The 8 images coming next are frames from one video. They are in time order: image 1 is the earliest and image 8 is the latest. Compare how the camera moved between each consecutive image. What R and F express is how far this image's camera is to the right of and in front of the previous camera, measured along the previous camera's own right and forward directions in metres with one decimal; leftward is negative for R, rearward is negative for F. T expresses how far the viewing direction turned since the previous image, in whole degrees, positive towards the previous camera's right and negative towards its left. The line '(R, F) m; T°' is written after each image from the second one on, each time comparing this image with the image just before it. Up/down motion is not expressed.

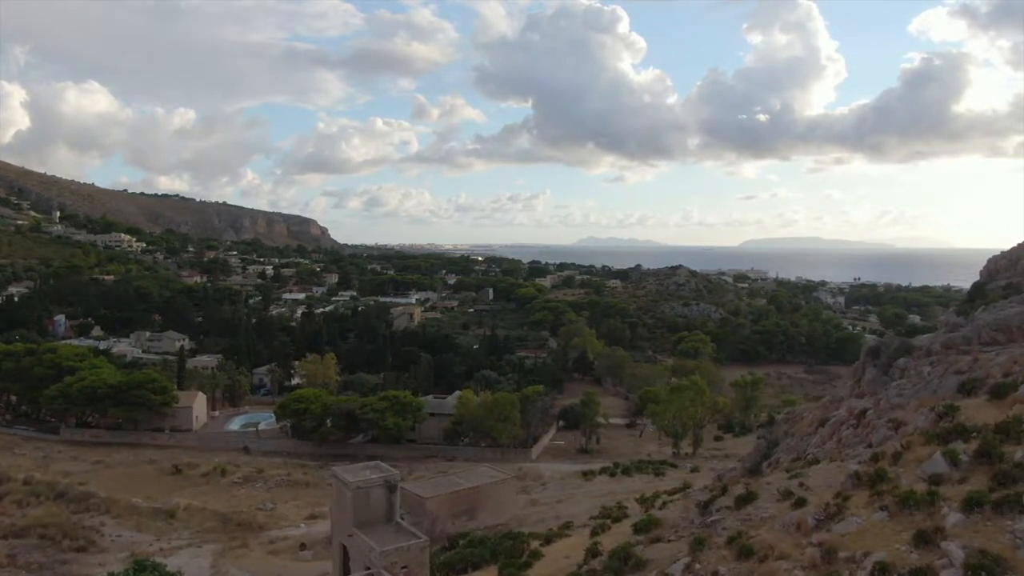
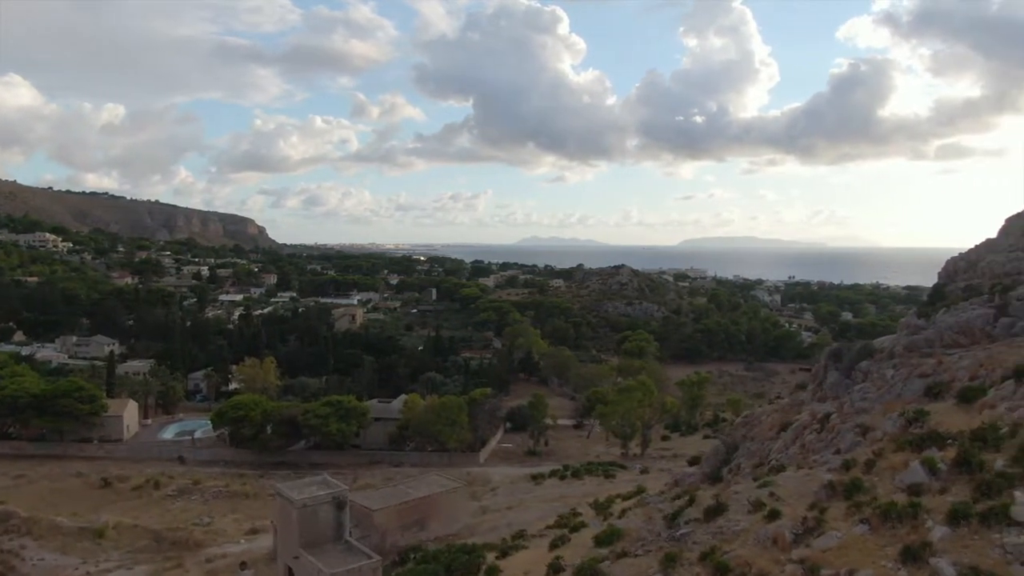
(-0.3, +0.8) m; +4°
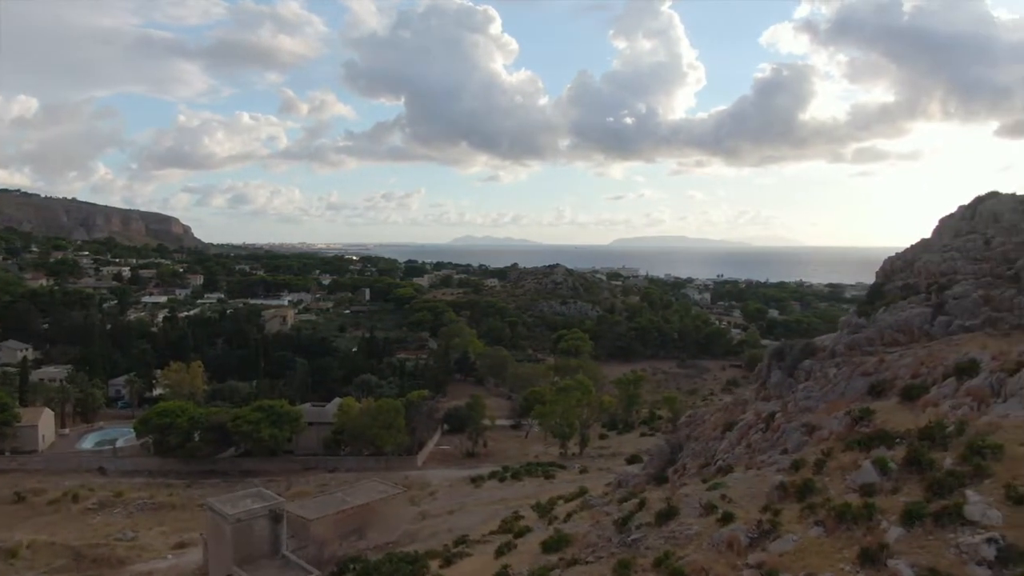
(-0.2, +0.5) m; +5°
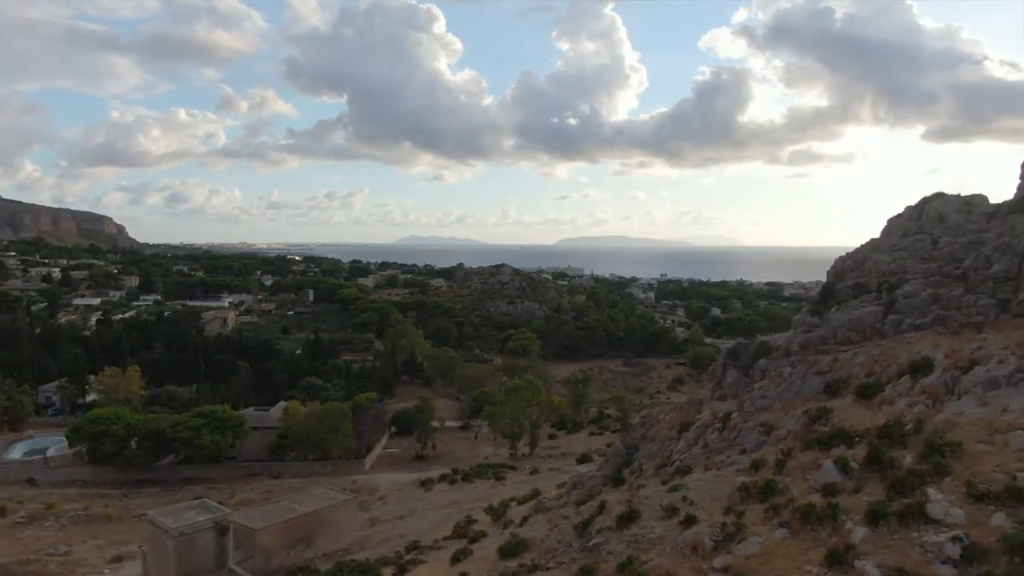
(-0.2, +0.4) m; +4°
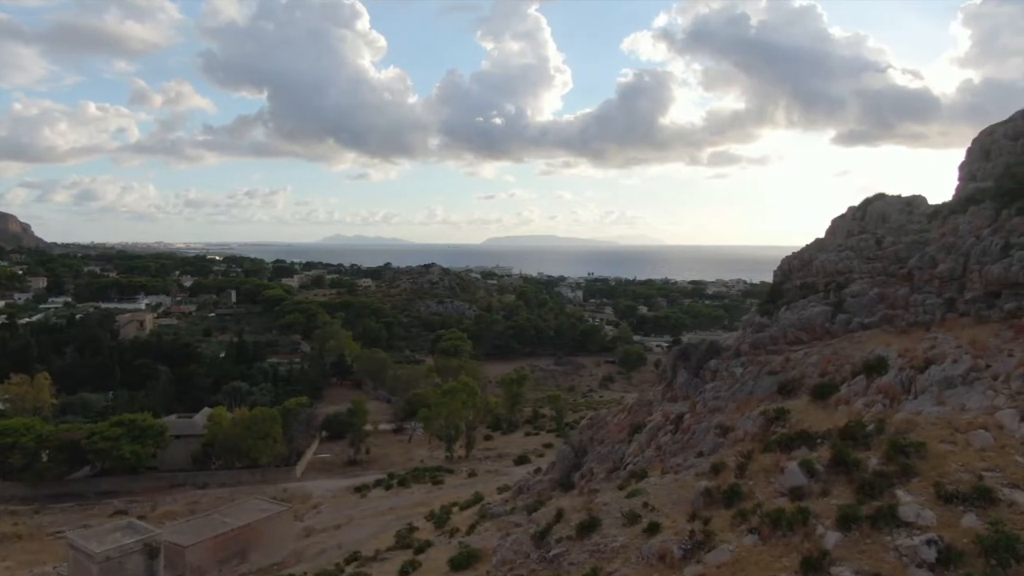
(-0.5, +0.6) m; +5°
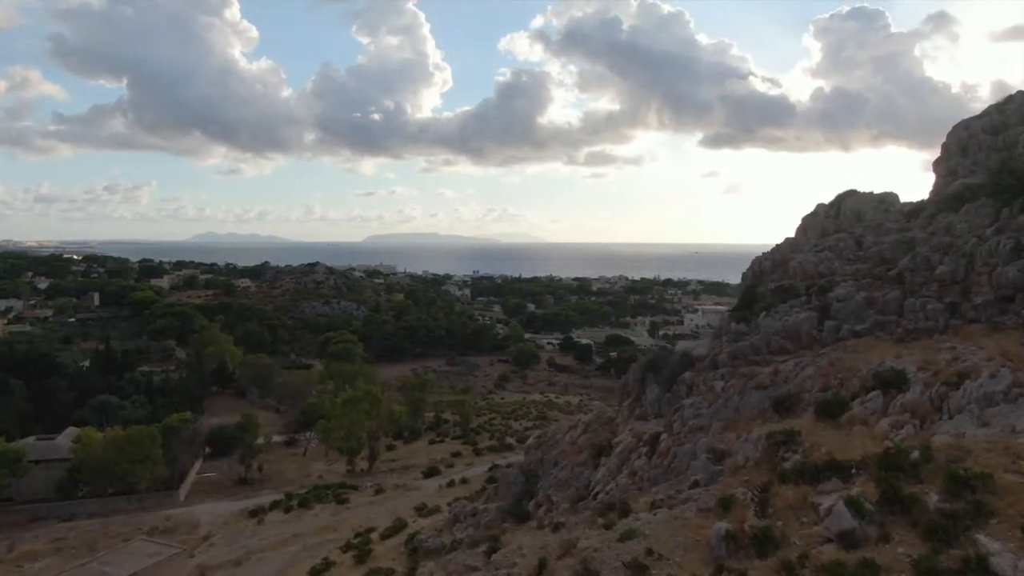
(-1.4, +2.4) m; +9°
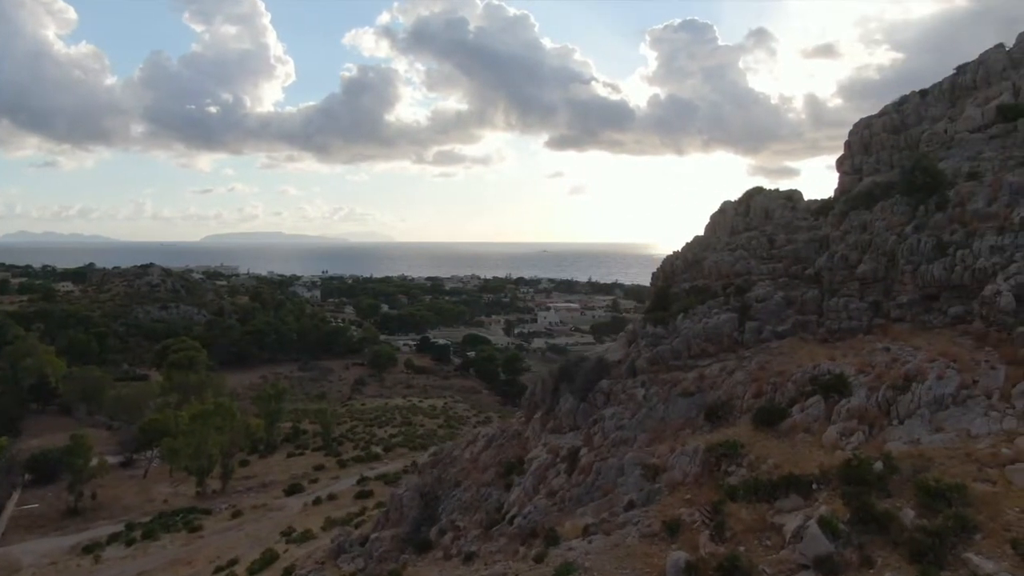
(-0.9, +1.7) m; +11°
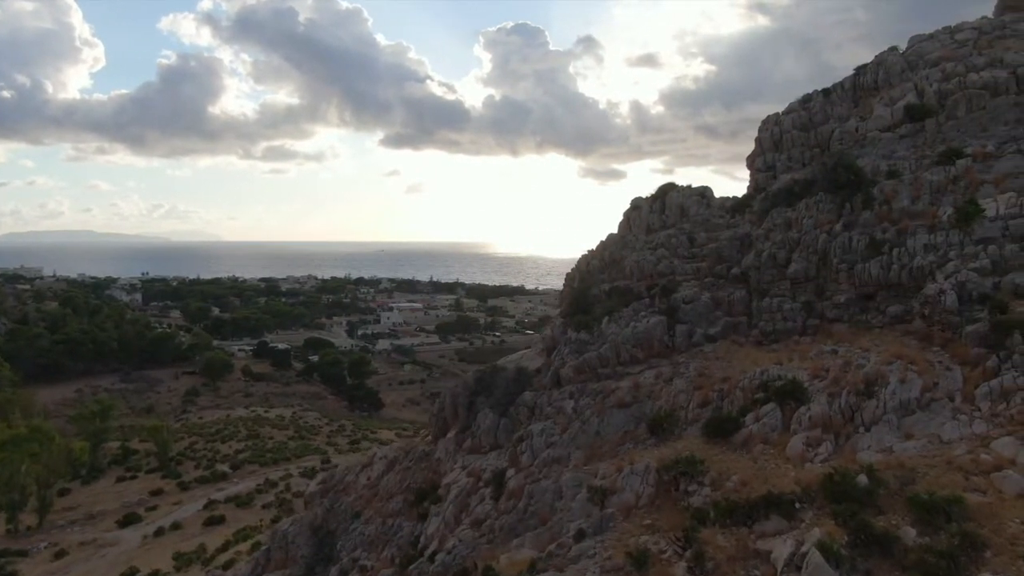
(-1.2, +1.7) m; +12°
